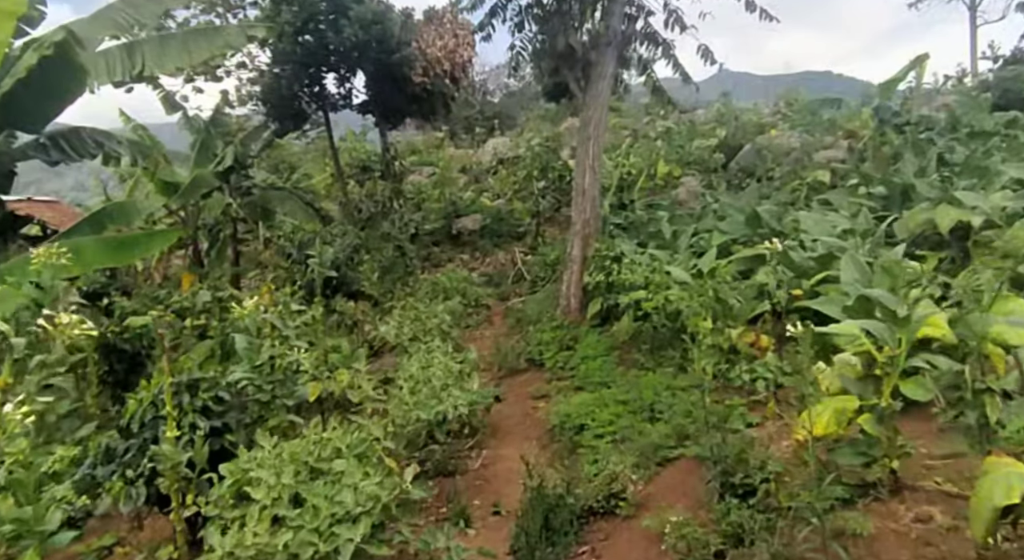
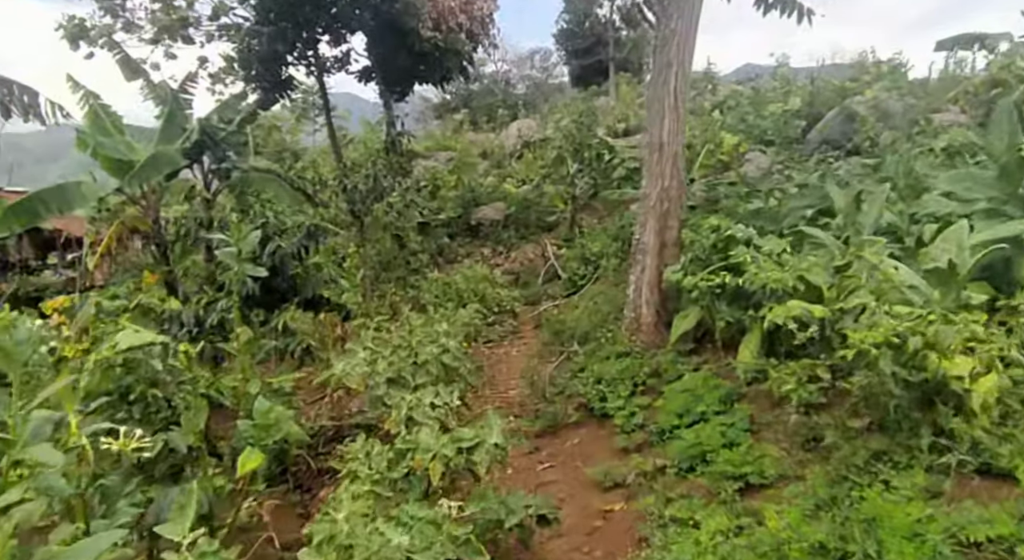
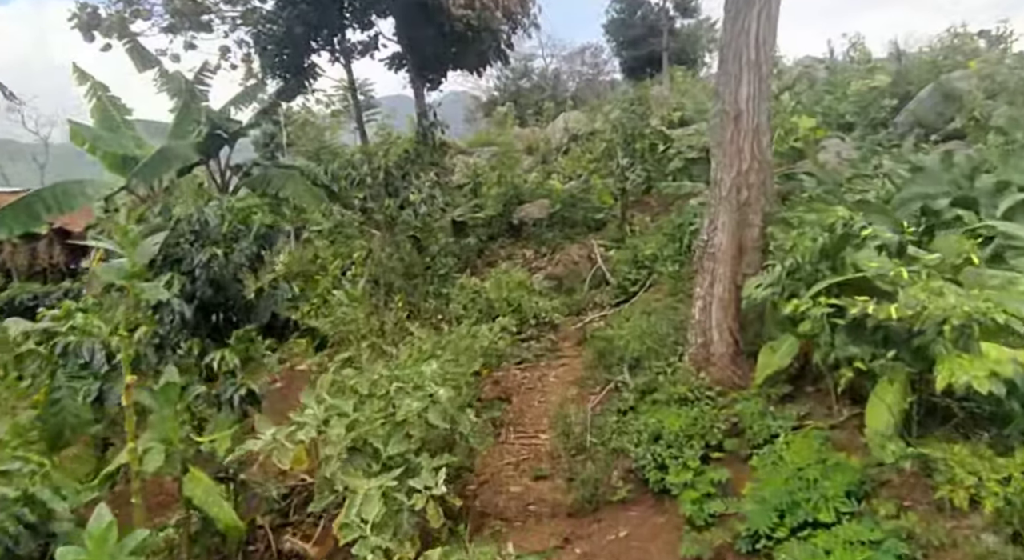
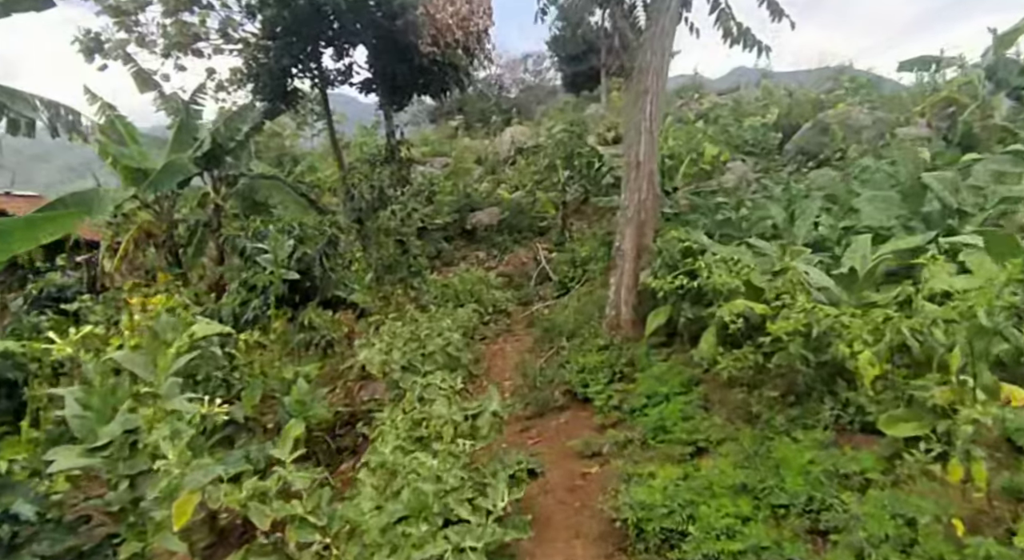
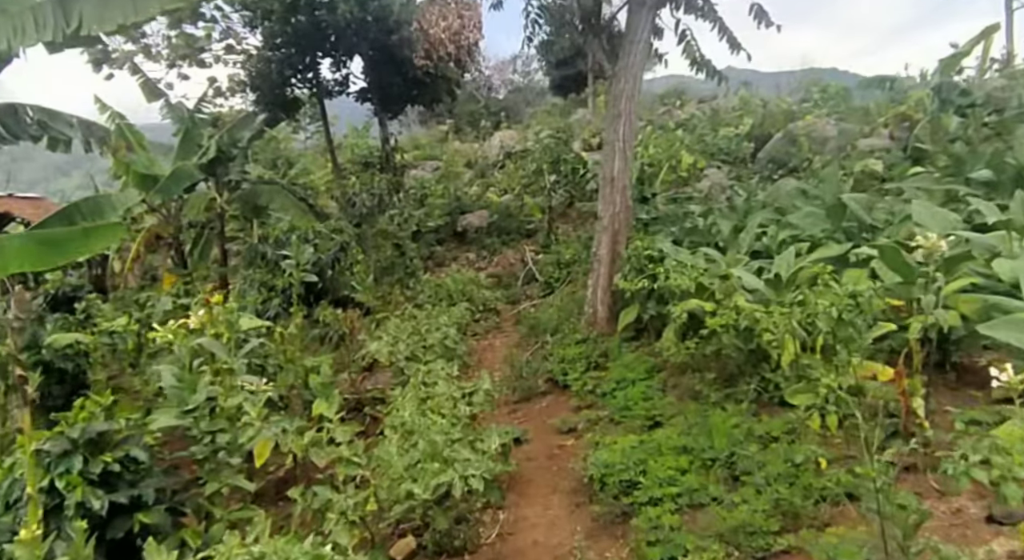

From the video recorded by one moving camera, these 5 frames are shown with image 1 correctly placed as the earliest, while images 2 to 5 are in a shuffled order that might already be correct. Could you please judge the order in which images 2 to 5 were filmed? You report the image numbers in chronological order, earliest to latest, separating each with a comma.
5, 4, 2, 3
